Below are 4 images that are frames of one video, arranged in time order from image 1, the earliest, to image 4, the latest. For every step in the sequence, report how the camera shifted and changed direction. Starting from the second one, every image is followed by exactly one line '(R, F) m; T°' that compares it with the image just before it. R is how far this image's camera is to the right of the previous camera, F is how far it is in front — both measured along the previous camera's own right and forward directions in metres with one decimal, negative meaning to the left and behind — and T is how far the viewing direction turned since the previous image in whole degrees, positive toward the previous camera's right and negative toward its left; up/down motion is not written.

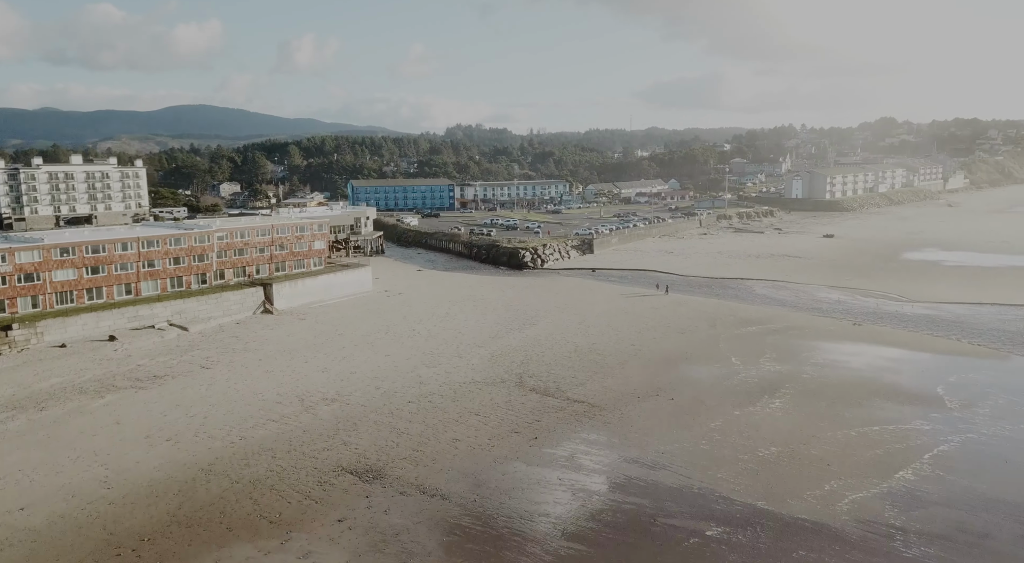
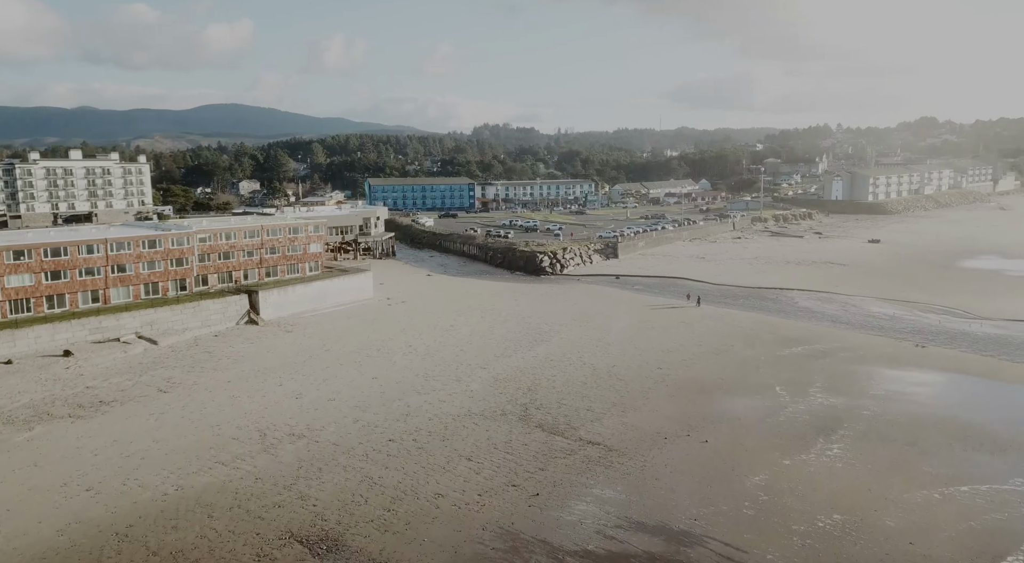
(+0.8, +4.8) m; -2°
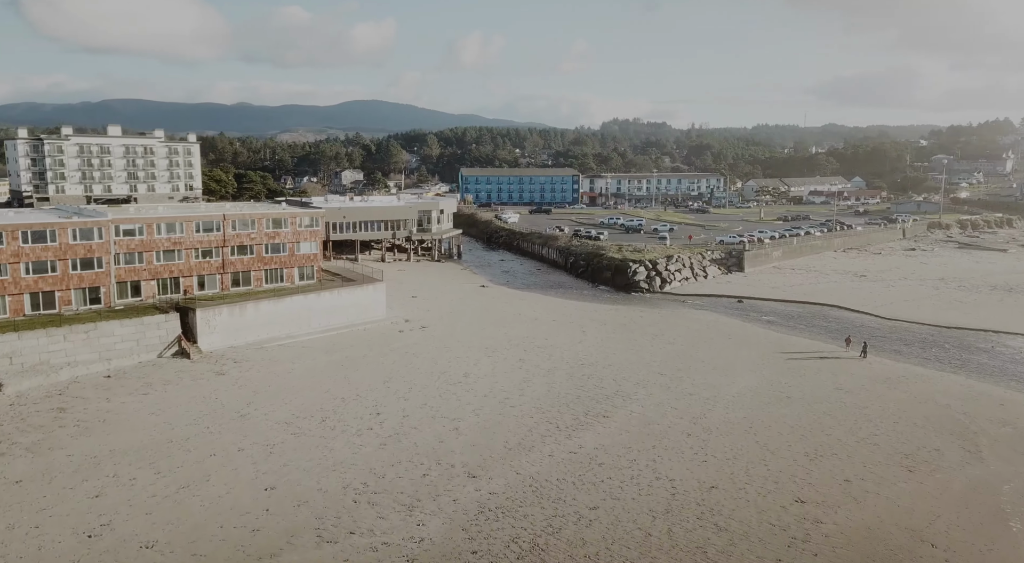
(+2.6, +14.5) m; -10°
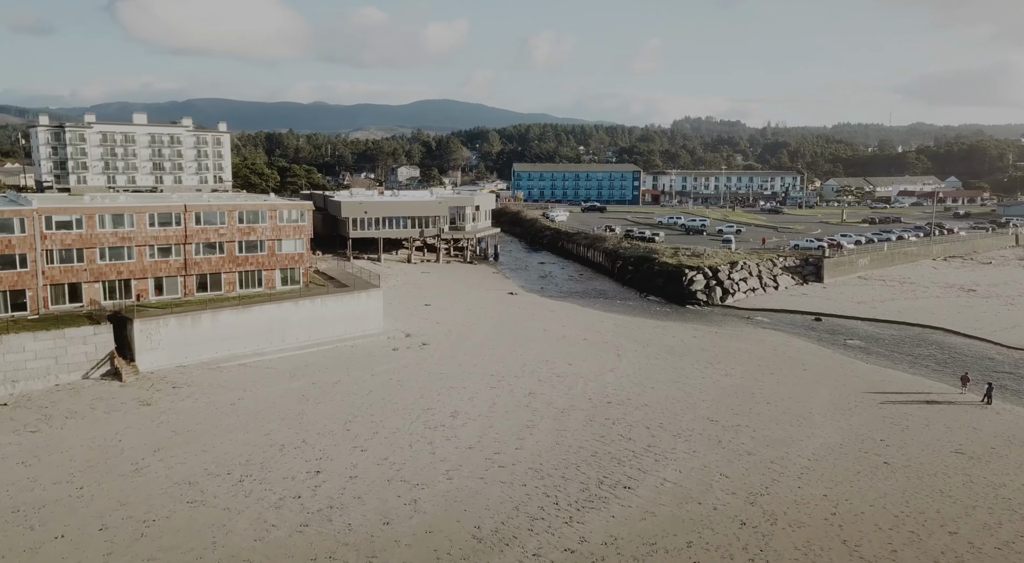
(+1.7, +6.1) m; -5°
